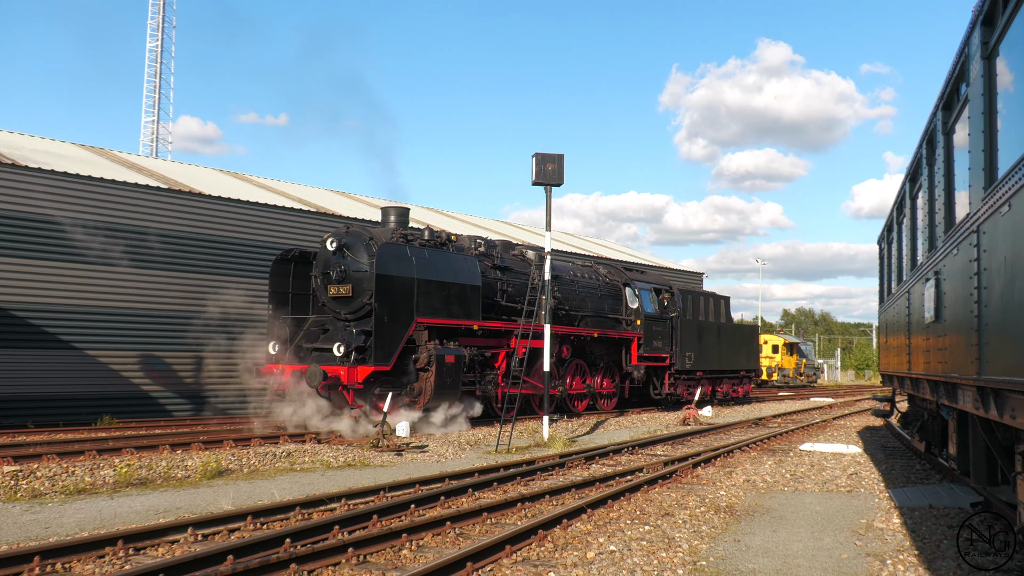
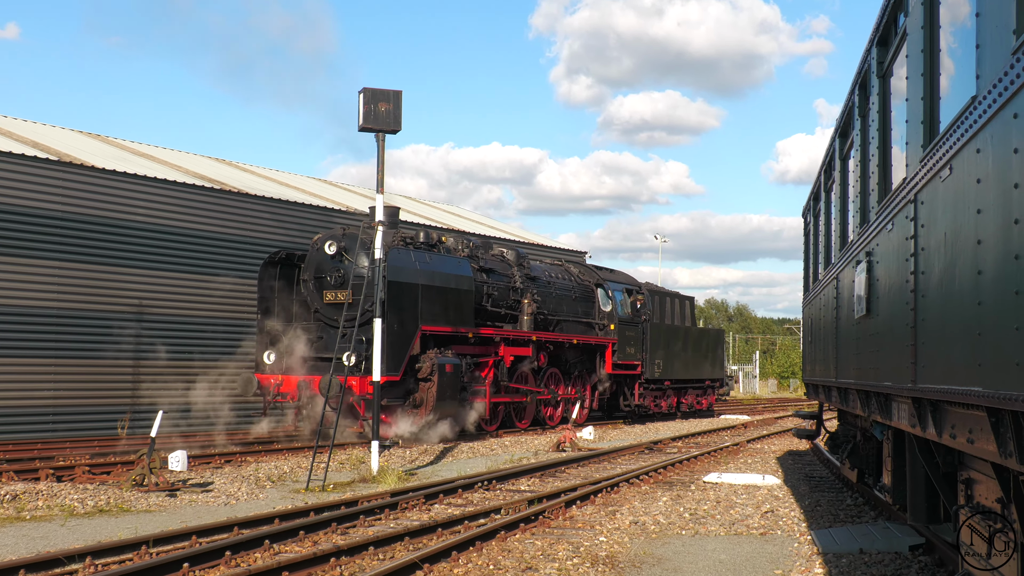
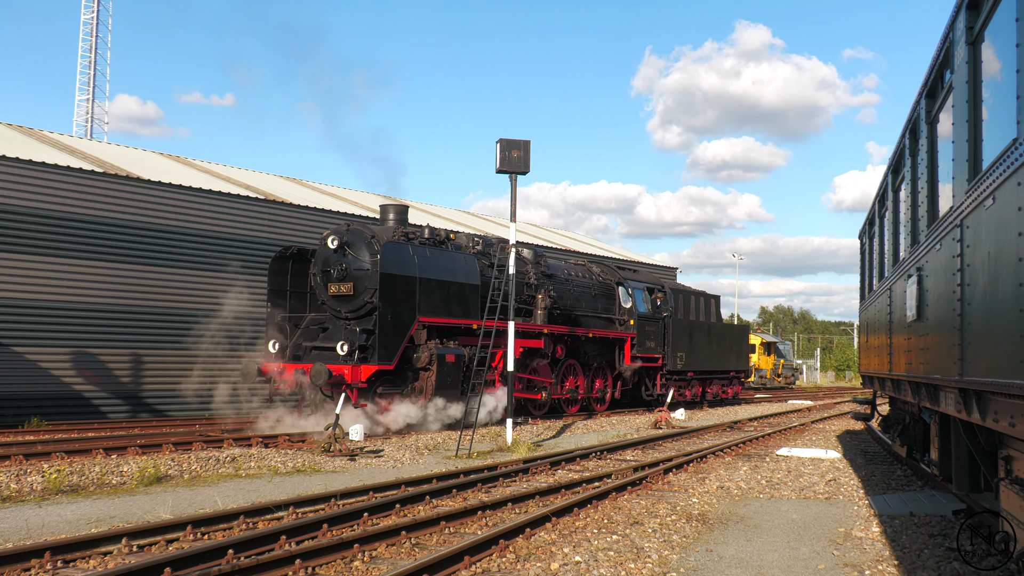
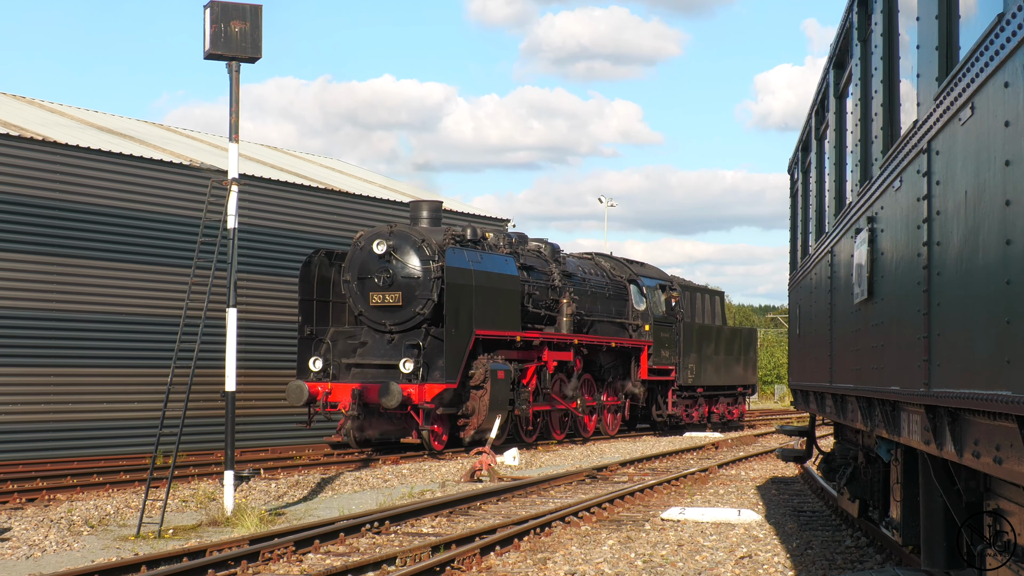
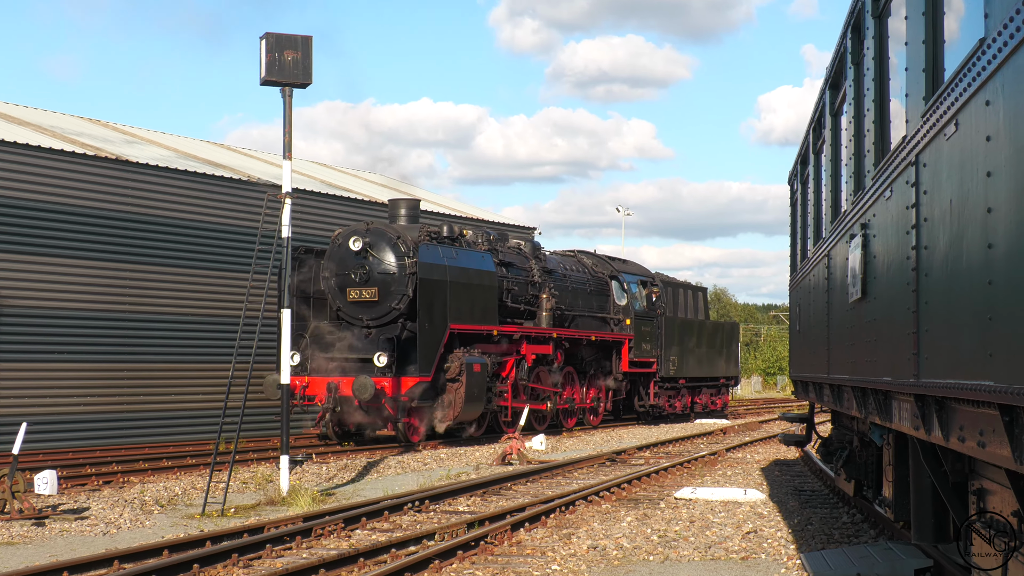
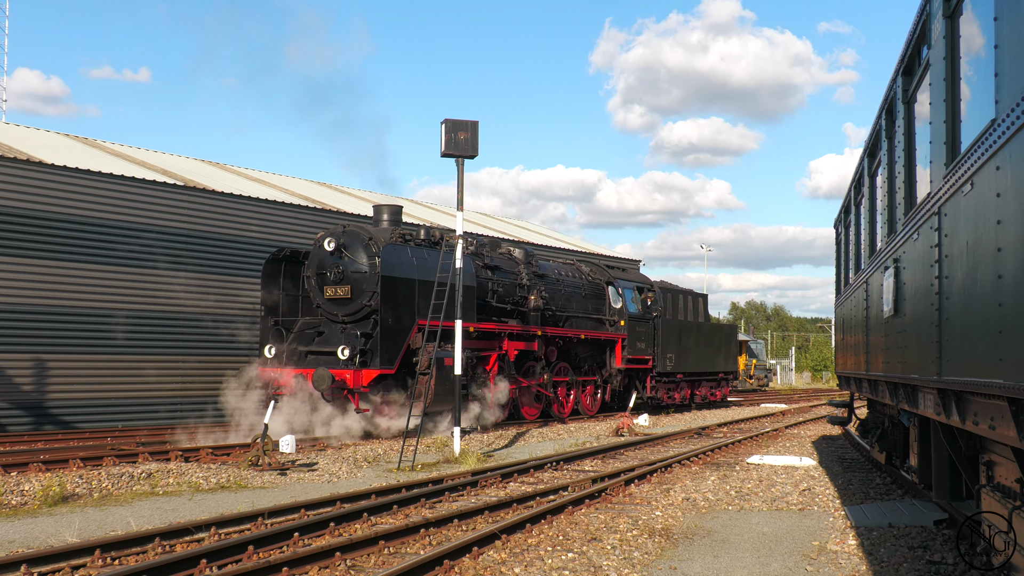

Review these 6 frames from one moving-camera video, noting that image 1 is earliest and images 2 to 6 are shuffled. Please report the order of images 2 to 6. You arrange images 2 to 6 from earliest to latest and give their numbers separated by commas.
3, 6, 2, 5, 4
